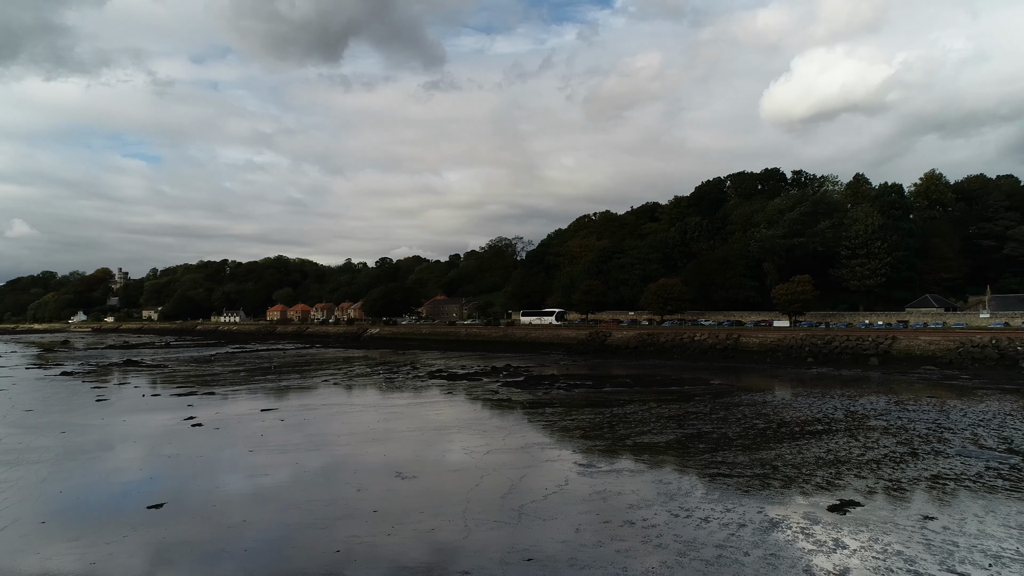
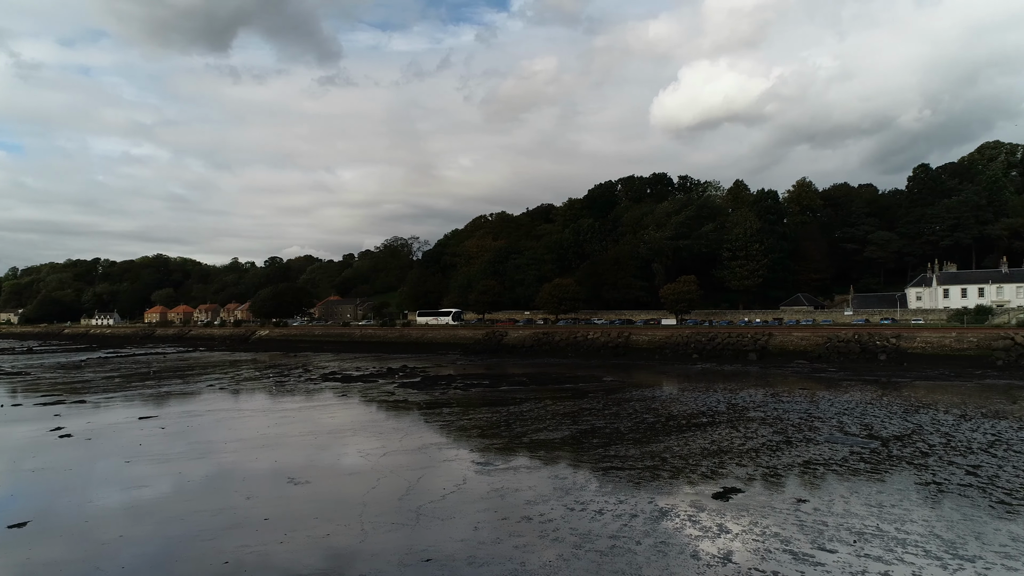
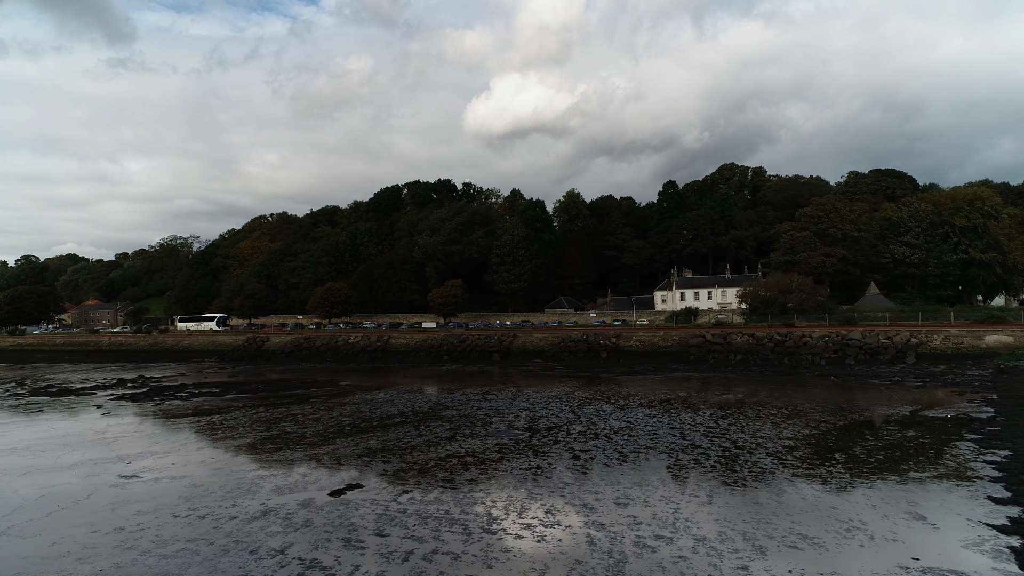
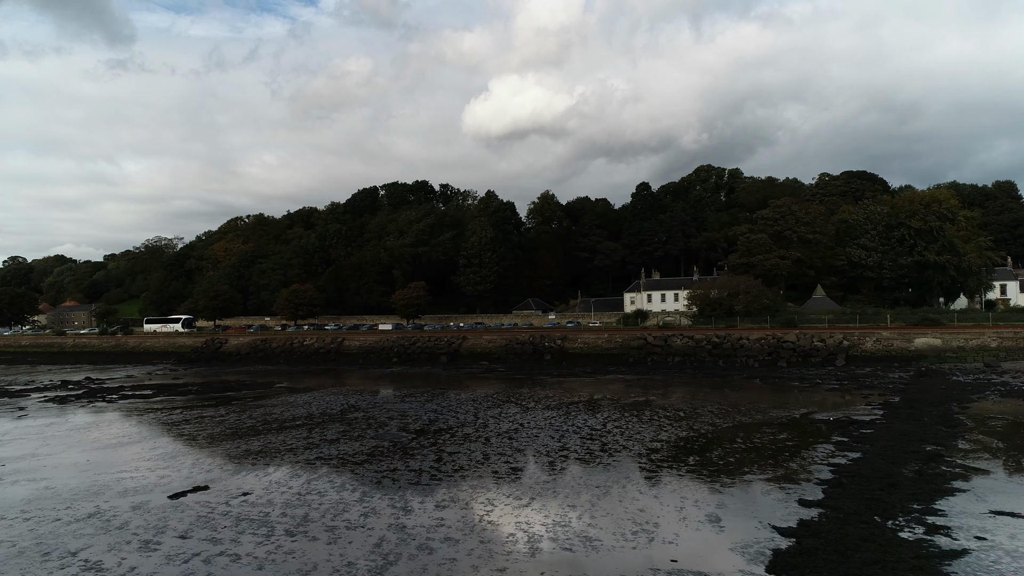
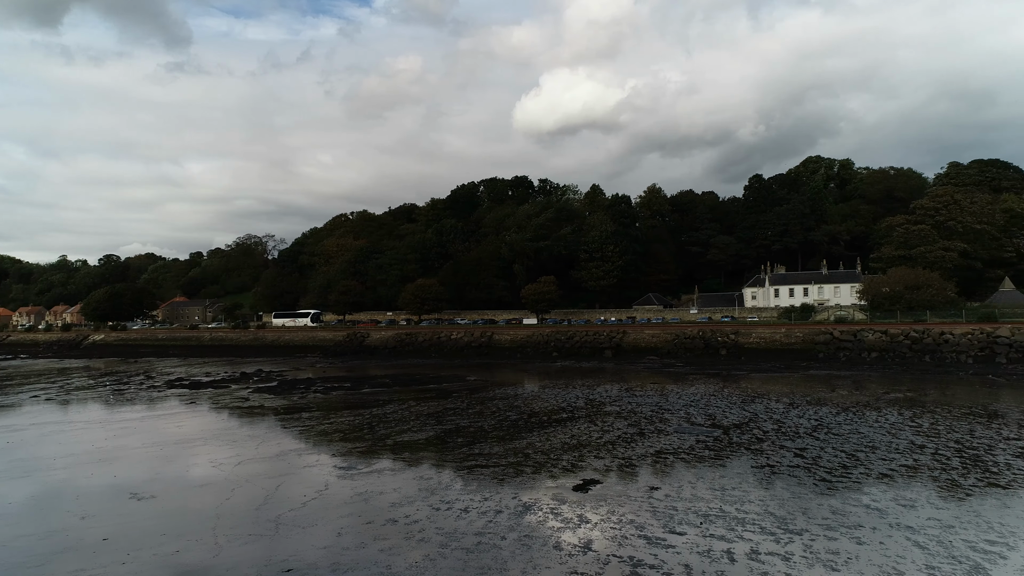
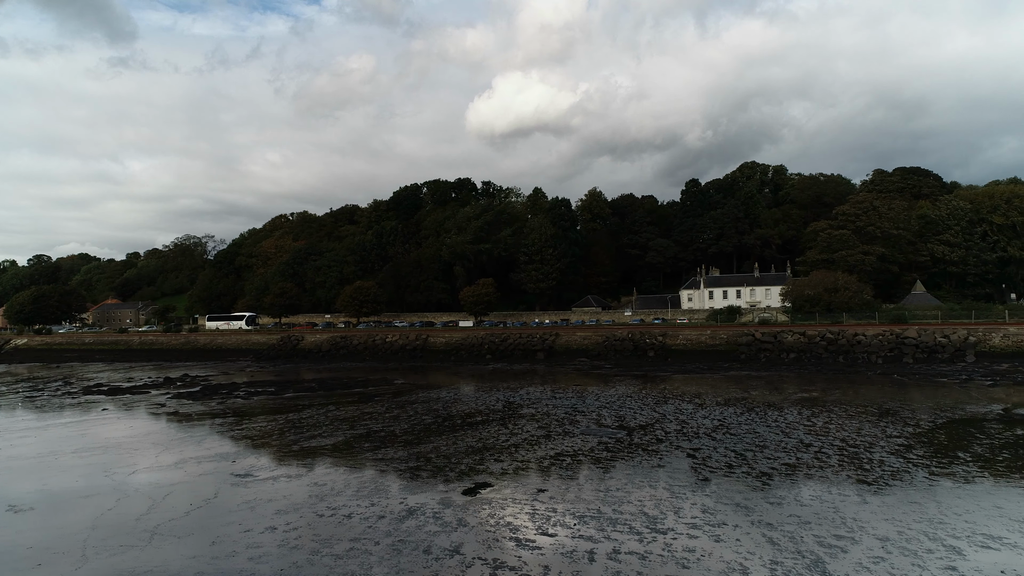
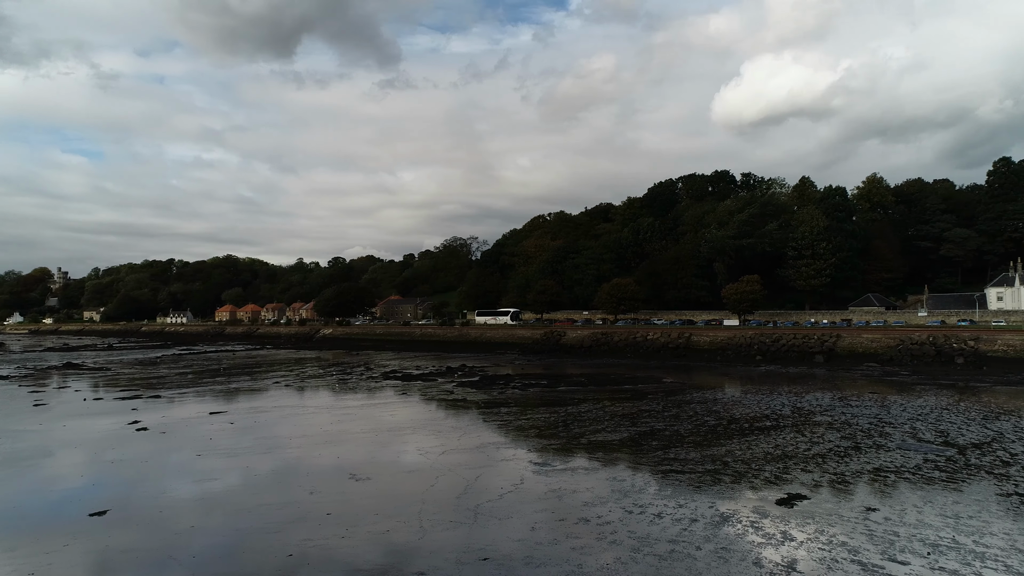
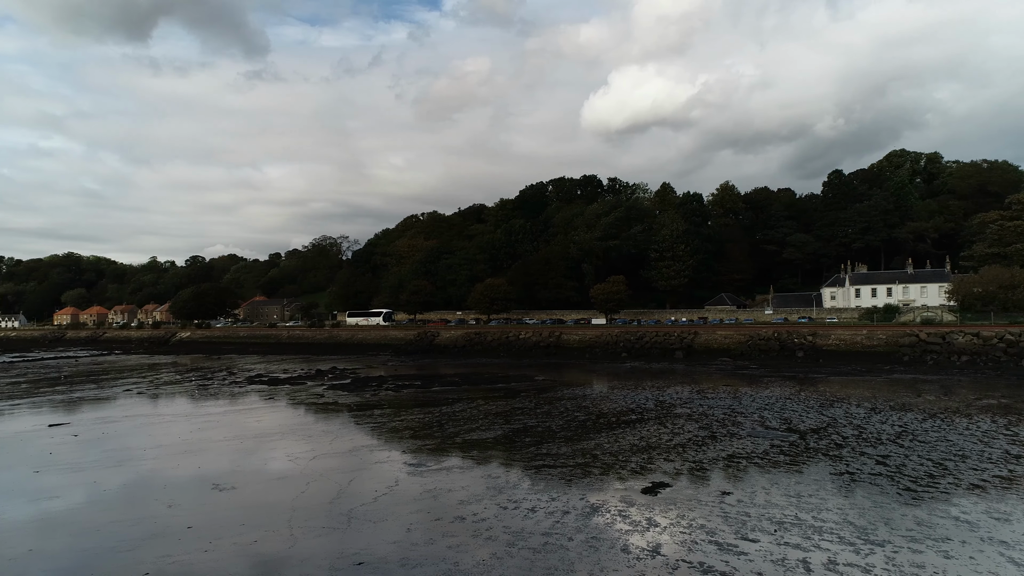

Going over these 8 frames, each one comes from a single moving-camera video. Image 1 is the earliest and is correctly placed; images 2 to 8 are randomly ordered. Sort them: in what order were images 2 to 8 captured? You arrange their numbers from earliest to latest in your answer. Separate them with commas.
7, 2, 8, 5, 6, 3, 4
